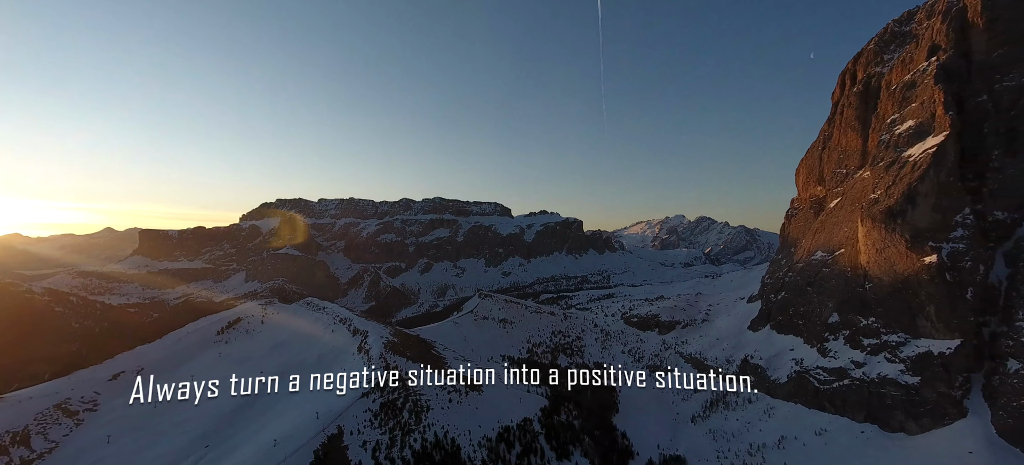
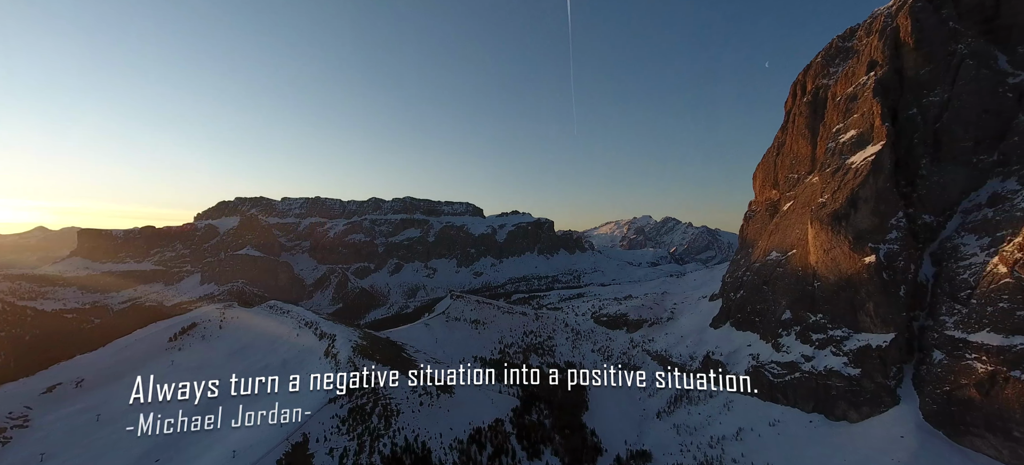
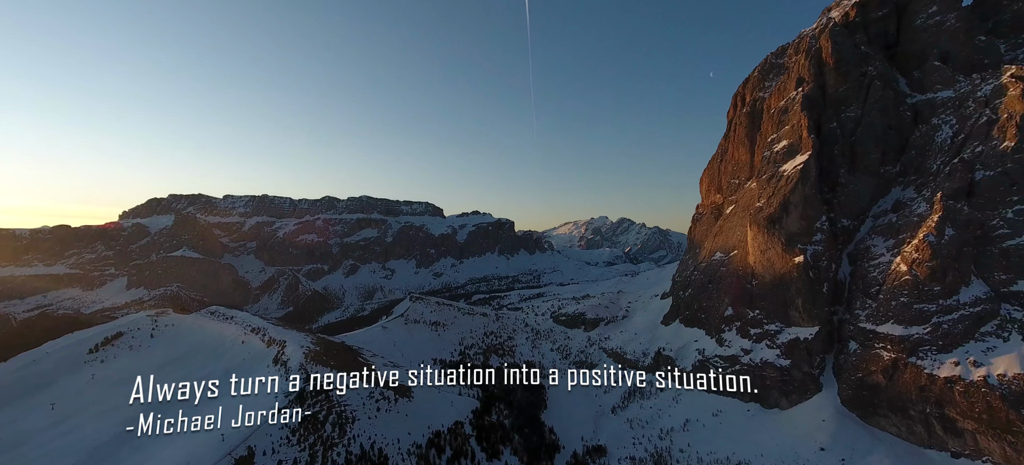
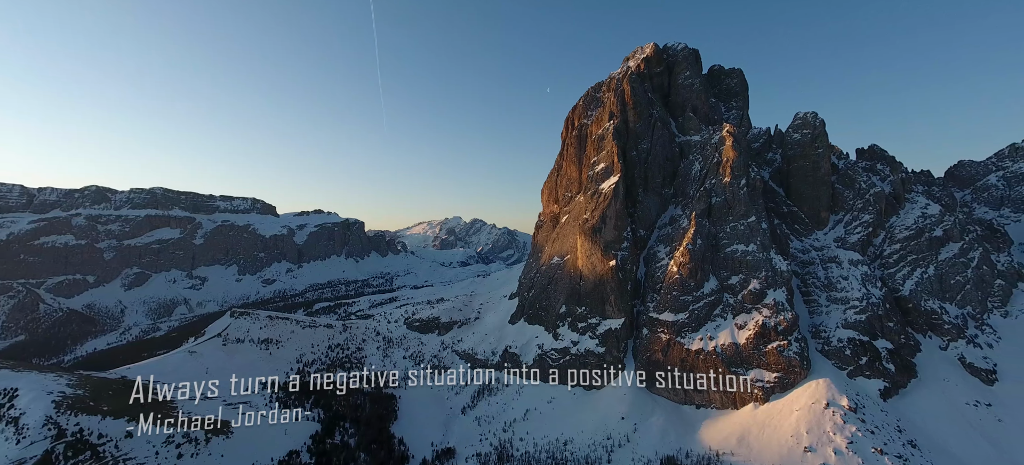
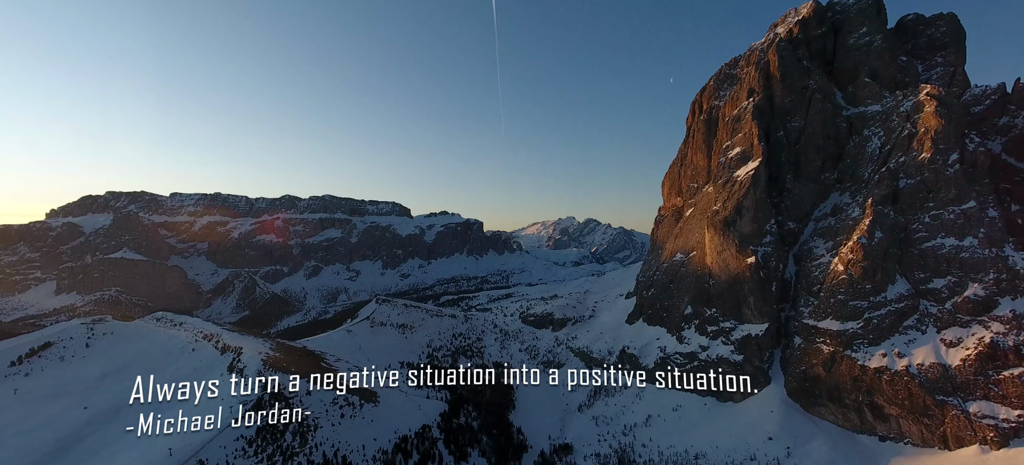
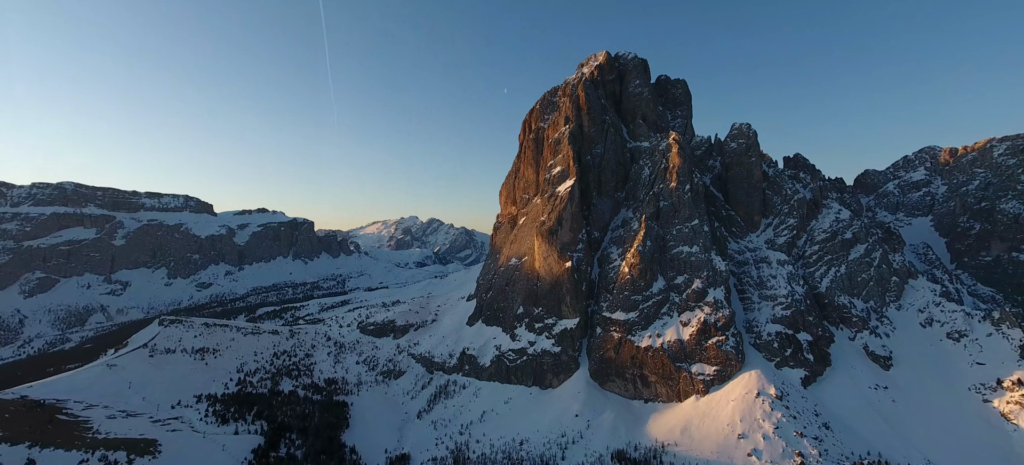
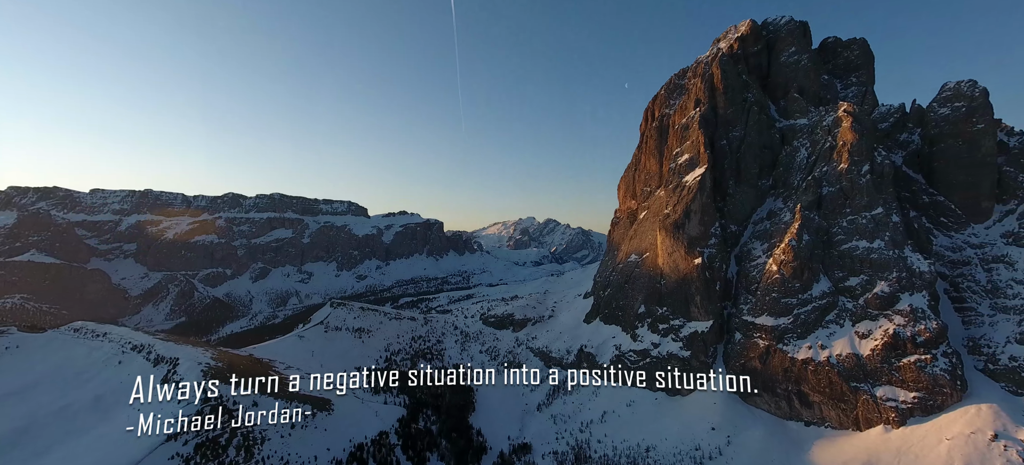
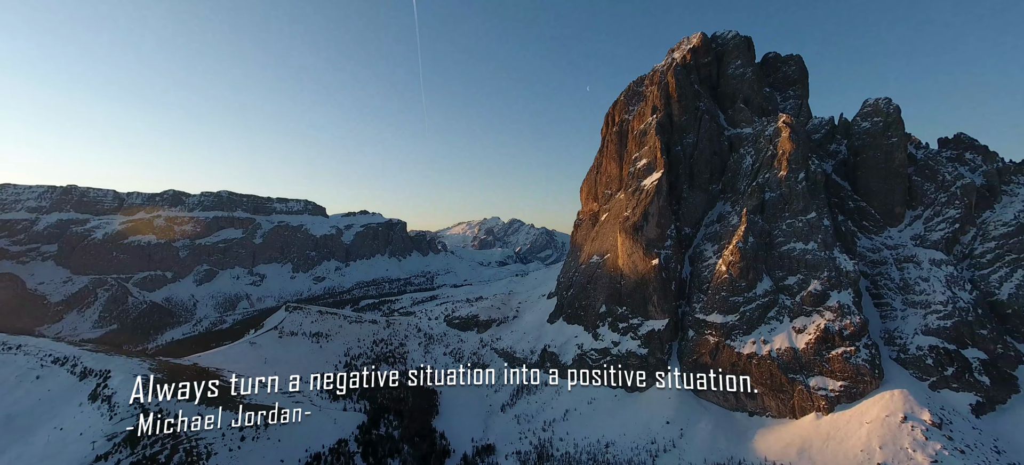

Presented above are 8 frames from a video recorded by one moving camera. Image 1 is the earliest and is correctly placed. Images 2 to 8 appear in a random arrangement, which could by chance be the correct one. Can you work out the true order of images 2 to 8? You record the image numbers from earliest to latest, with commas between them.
2, 3, 5, 7, 8, 4, 6
